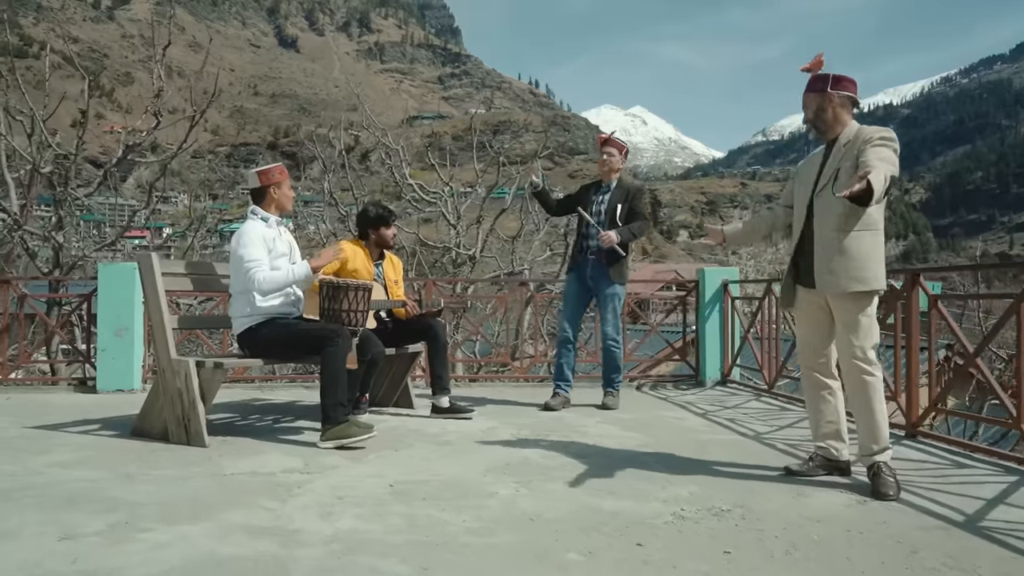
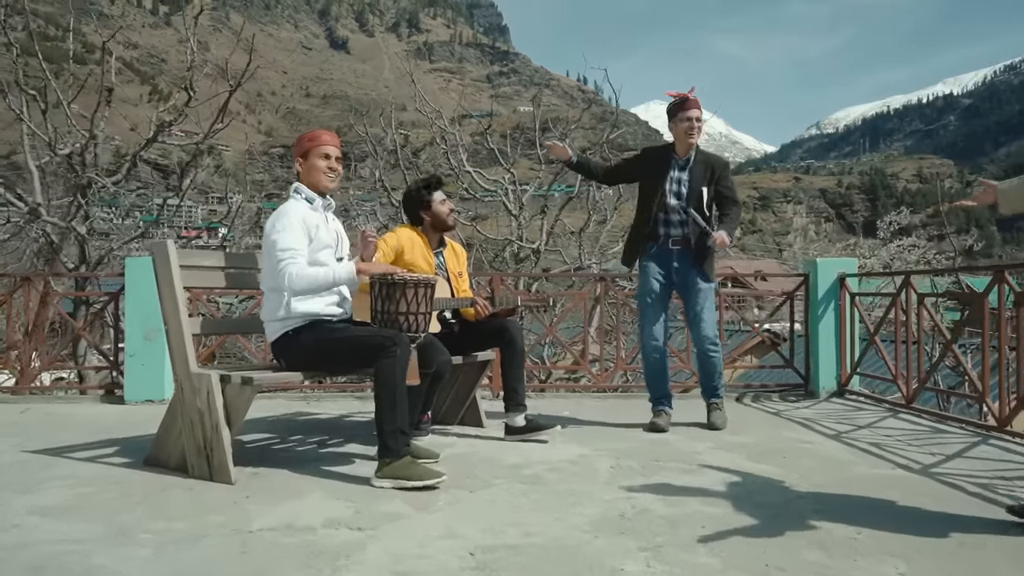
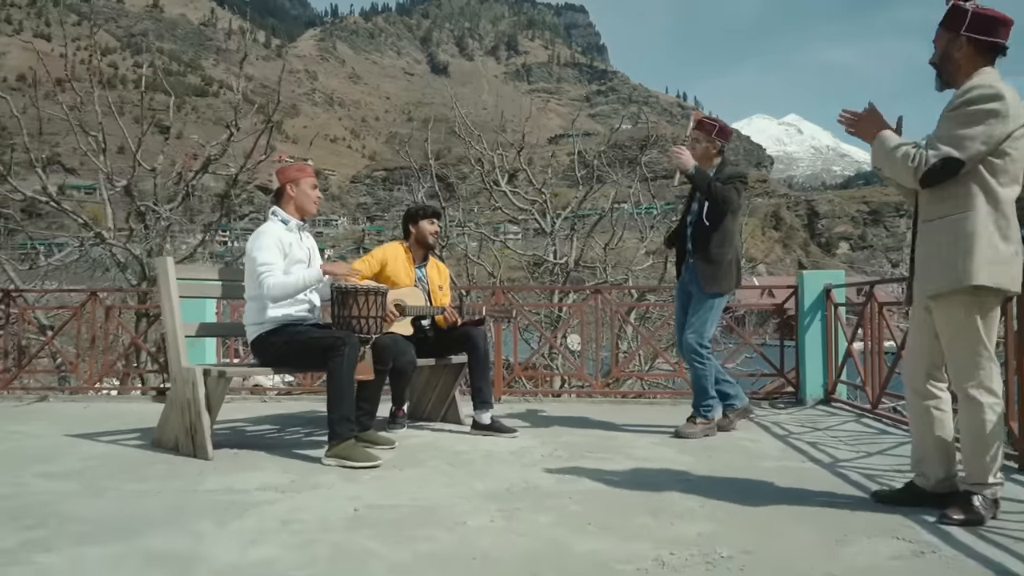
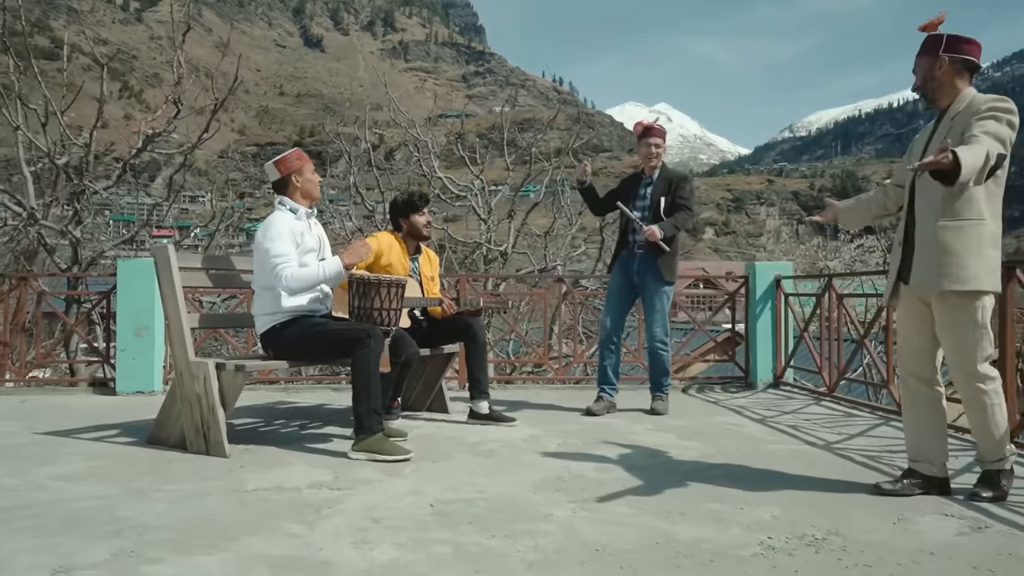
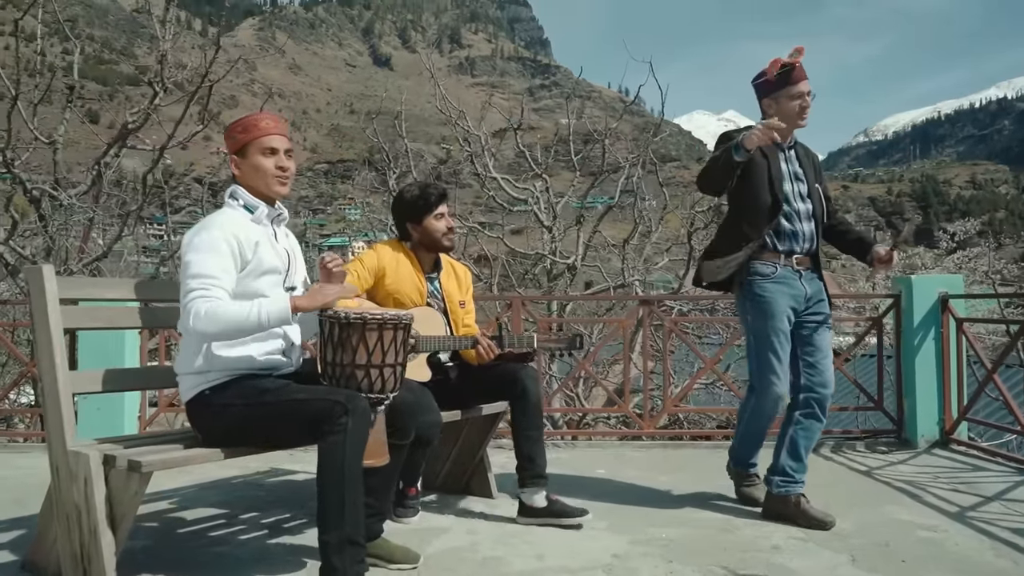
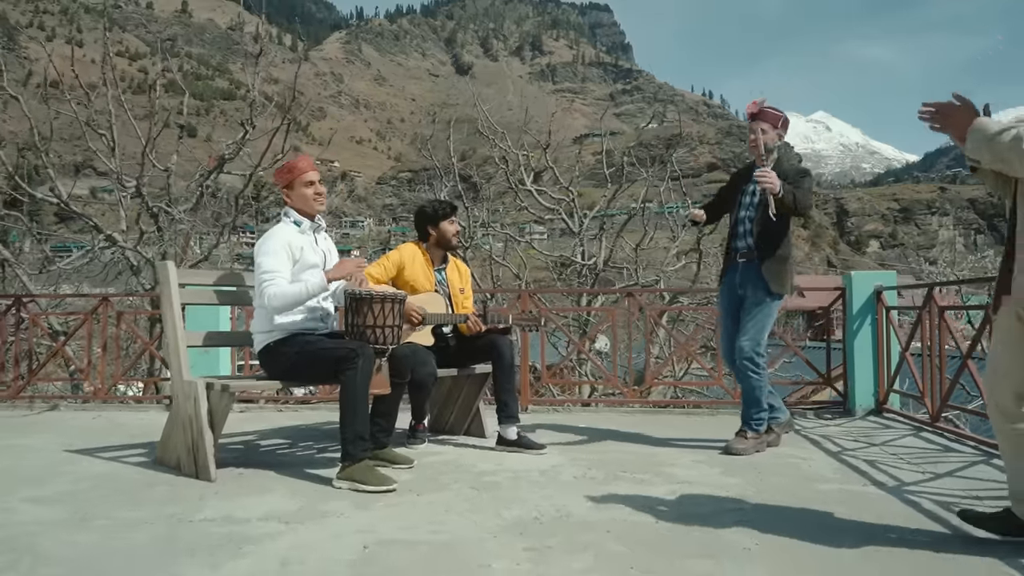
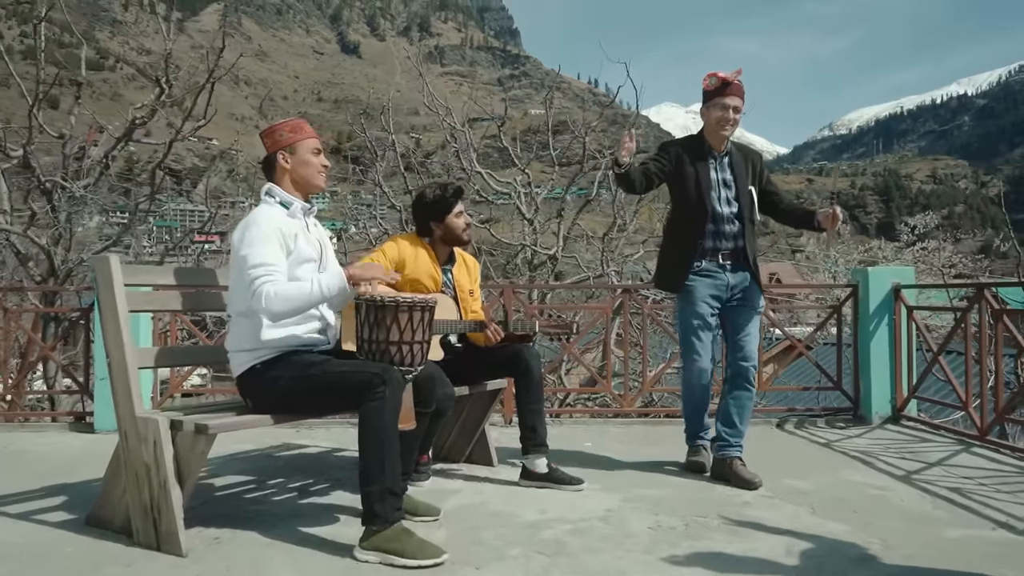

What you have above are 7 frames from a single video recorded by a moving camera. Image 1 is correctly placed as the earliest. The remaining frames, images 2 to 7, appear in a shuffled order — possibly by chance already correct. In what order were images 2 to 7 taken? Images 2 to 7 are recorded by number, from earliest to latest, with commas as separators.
4, 2, 7, 5, 6, 3
